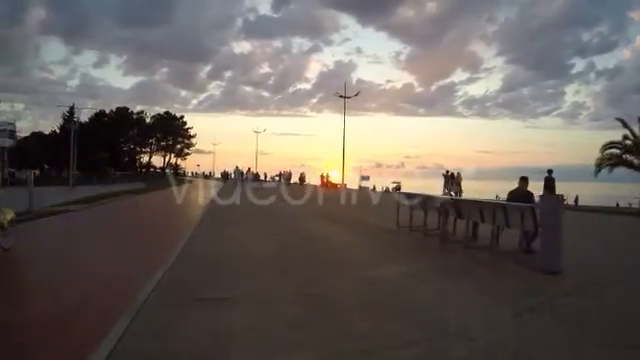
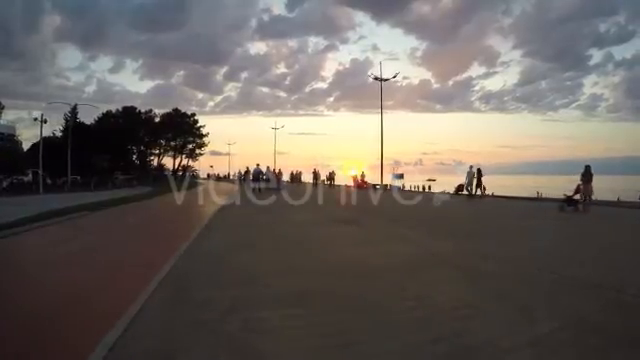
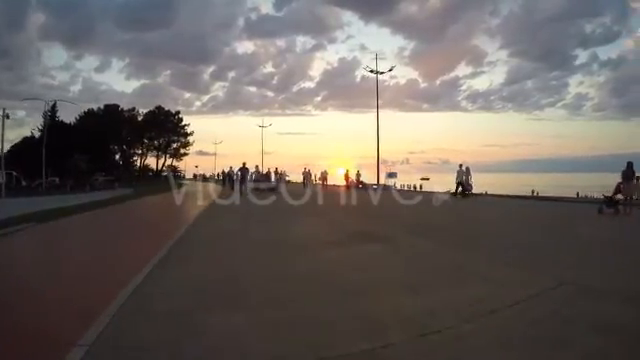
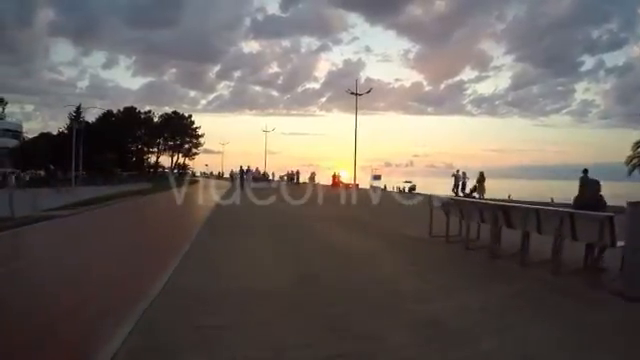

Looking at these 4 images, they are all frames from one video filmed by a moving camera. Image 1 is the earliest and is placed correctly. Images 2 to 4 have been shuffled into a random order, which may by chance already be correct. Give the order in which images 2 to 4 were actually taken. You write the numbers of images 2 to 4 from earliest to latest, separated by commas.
4, 2, 3
